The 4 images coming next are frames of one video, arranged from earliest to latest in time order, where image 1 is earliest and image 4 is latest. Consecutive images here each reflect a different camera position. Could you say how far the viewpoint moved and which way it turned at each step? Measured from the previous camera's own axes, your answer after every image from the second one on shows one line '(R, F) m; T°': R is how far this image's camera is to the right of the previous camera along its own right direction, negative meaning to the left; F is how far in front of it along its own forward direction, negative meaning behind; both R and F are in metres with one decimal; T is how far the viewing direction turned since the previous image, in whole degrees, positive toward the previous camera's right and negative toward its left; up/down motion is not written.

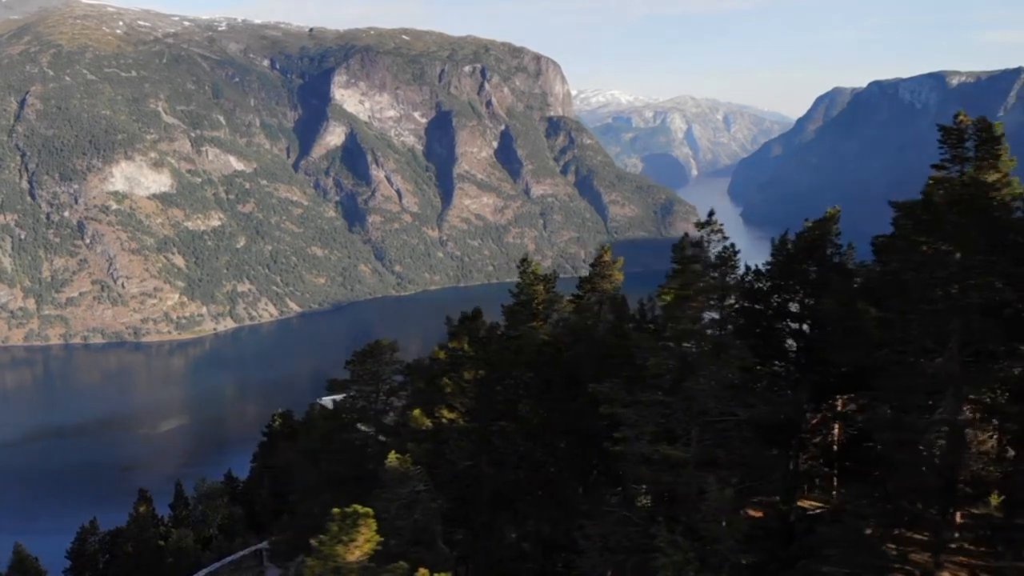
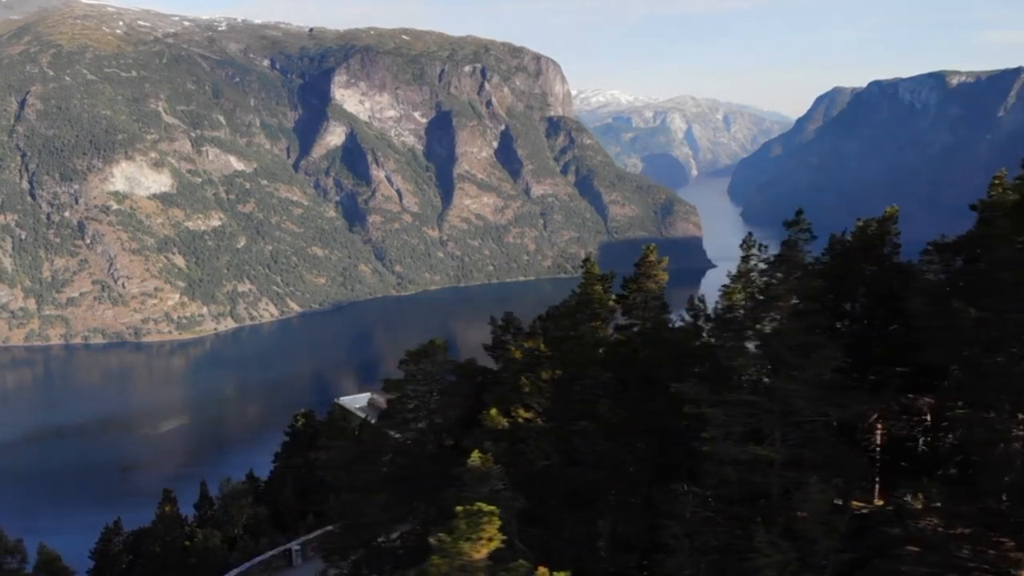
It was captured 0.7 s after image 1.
(-0.7, 0.0) m; 0°
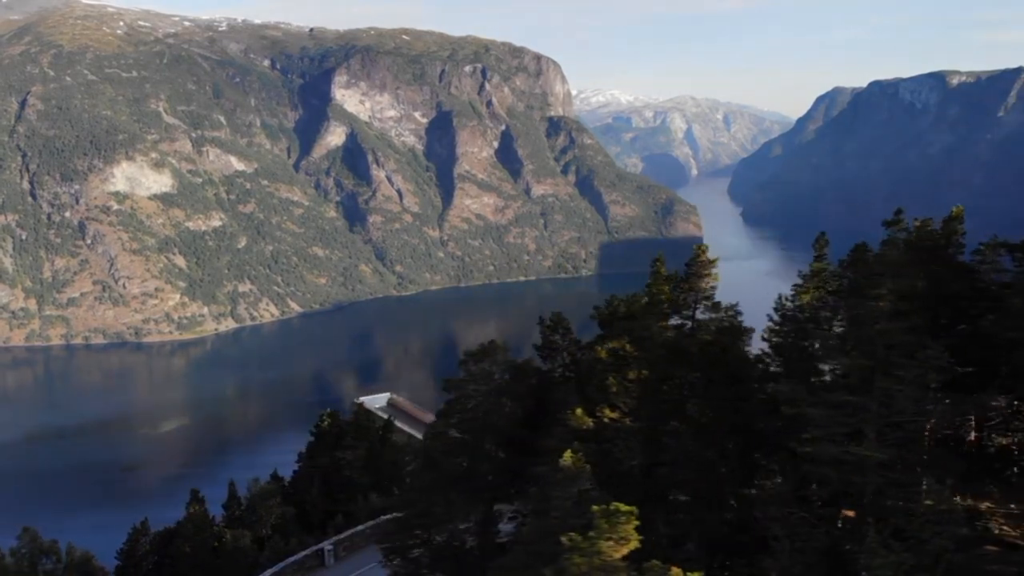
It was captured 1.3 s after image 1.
(-0.7, 0.0) m; 0°
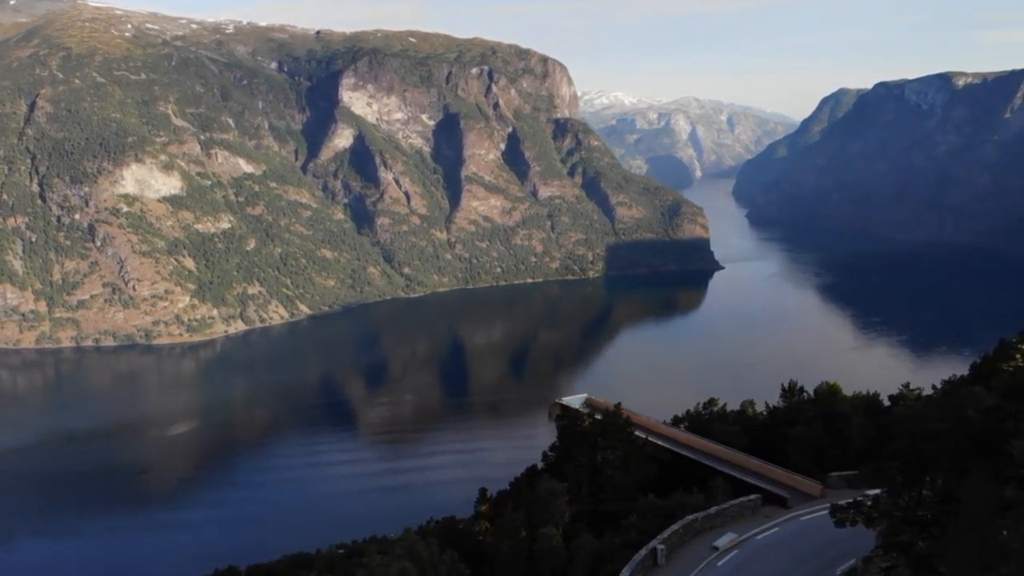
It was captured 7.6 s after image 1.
(-7.6, -0.1) m; 0°
